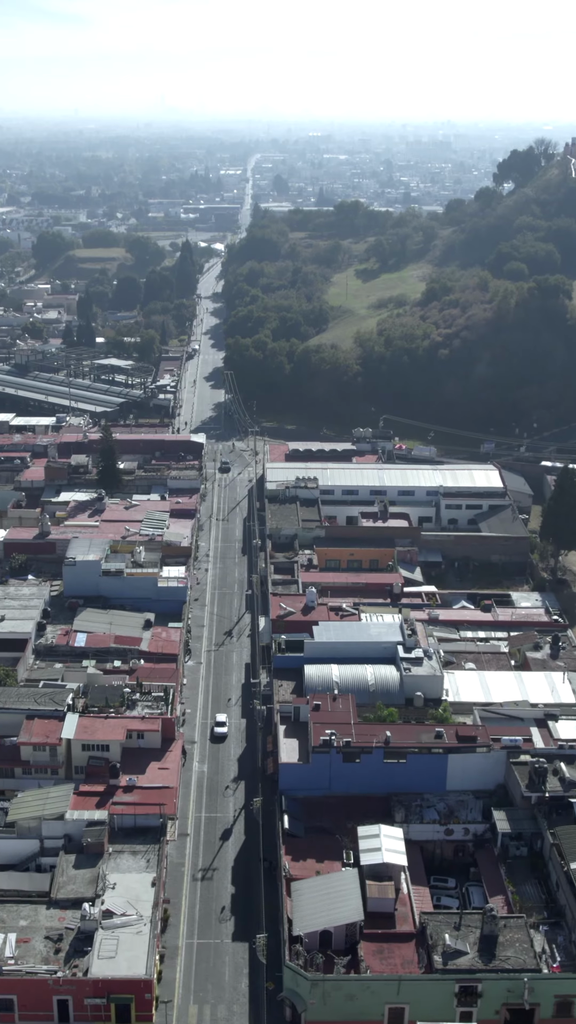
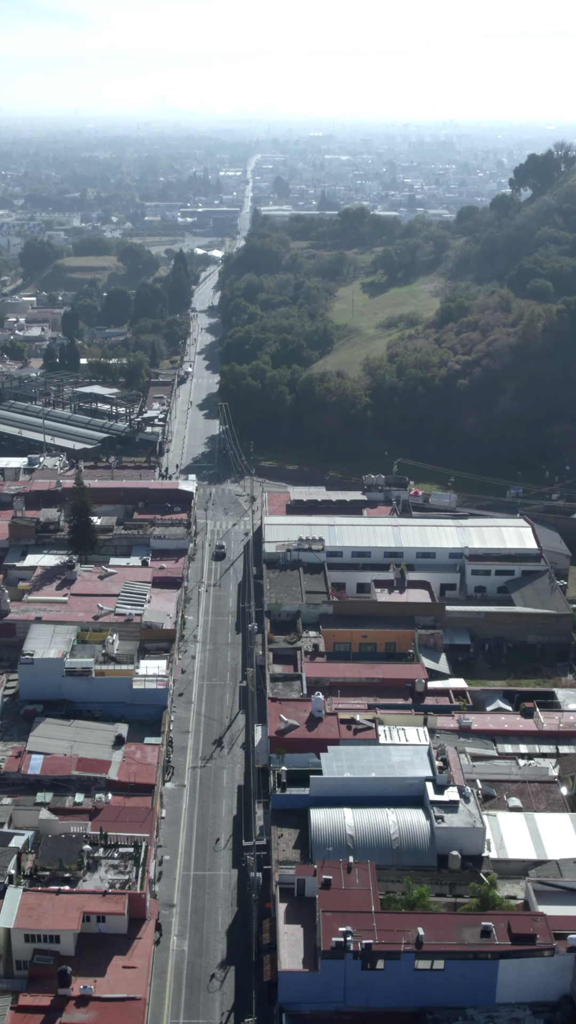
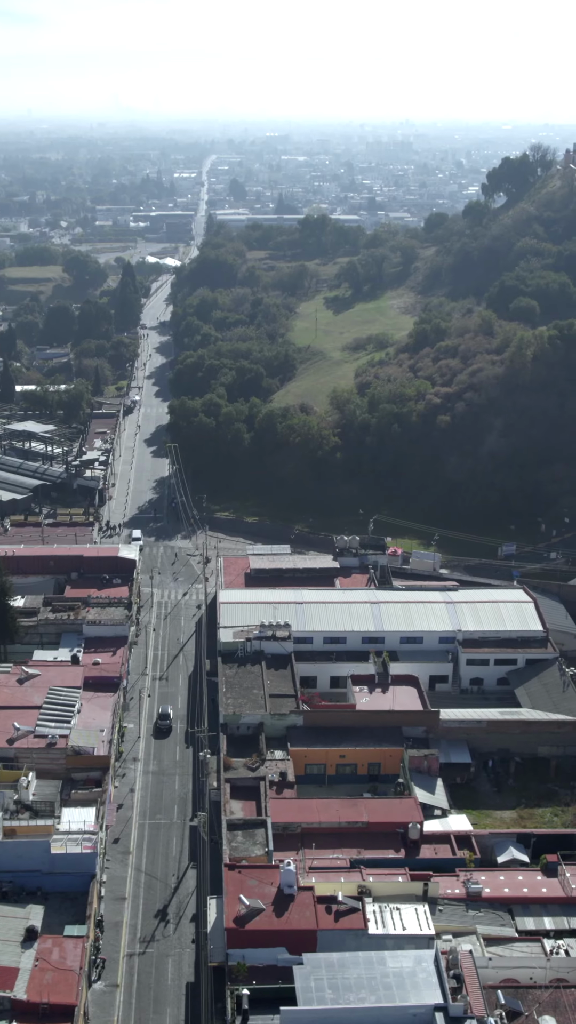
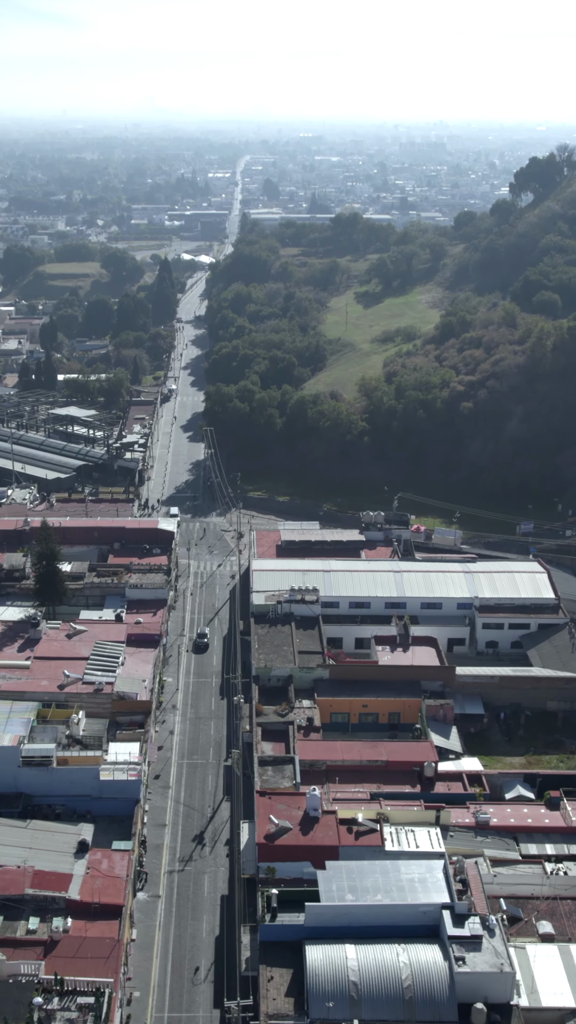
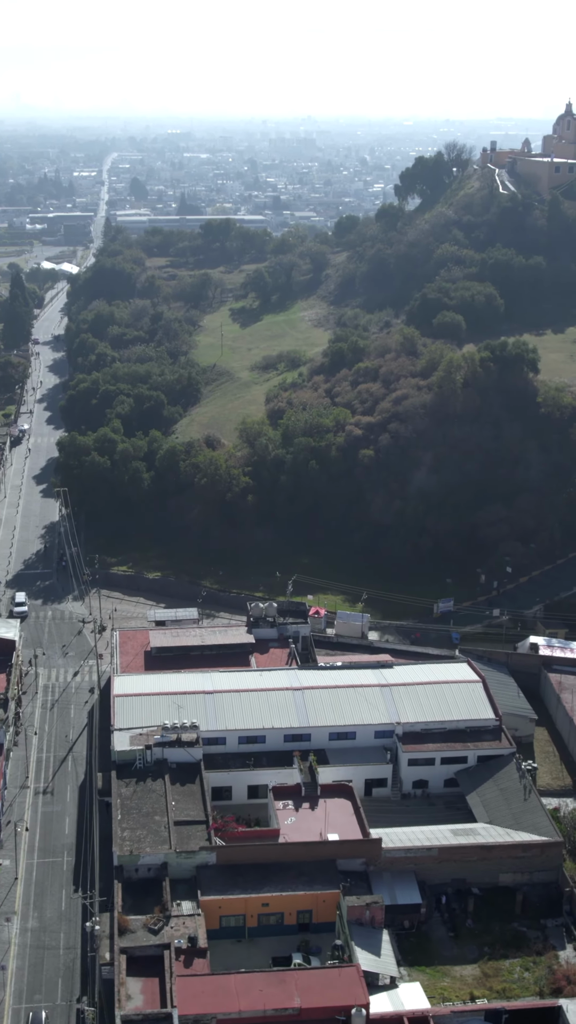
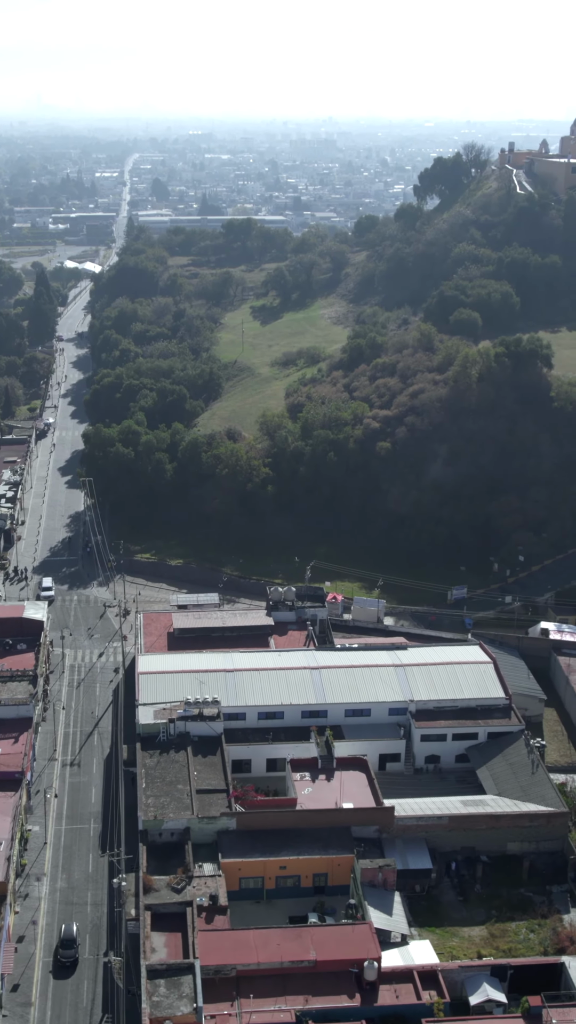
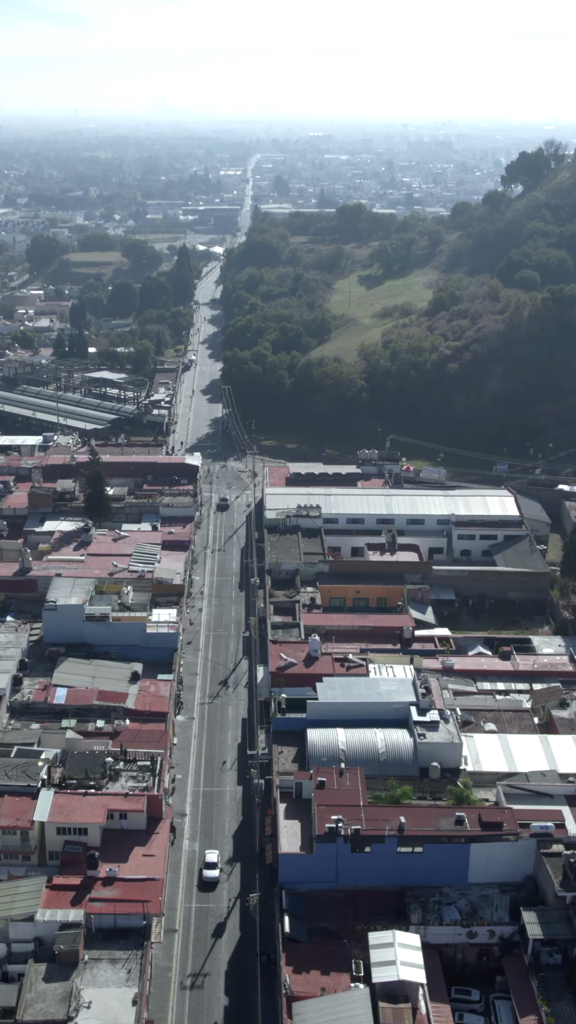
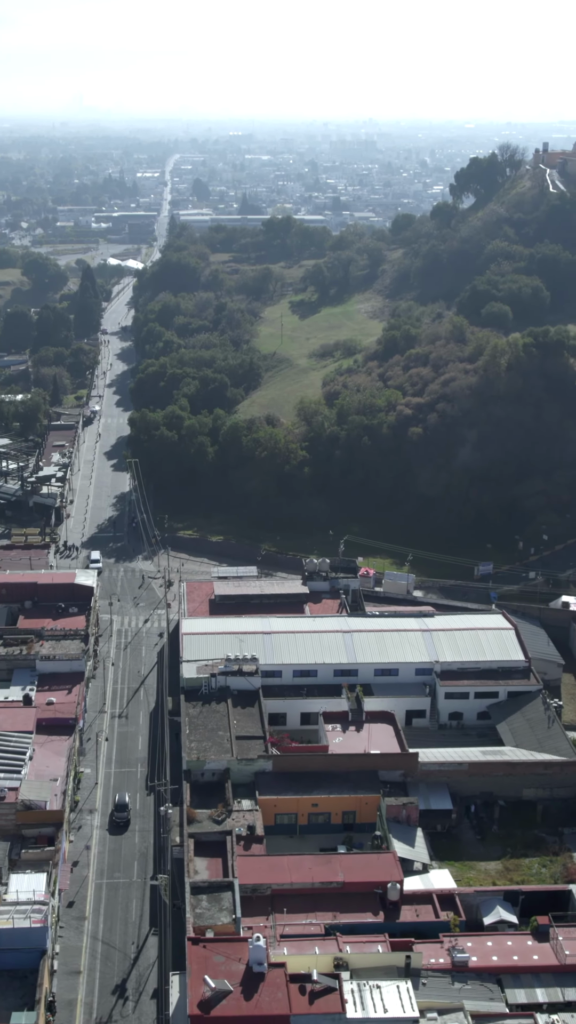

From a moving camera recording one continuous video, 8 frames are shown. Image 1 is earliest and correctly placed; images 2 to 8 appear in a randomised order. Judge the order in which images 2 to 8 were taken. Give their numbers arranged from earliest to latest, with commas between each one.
7, 2, 4, 3, 8, 6, 5
